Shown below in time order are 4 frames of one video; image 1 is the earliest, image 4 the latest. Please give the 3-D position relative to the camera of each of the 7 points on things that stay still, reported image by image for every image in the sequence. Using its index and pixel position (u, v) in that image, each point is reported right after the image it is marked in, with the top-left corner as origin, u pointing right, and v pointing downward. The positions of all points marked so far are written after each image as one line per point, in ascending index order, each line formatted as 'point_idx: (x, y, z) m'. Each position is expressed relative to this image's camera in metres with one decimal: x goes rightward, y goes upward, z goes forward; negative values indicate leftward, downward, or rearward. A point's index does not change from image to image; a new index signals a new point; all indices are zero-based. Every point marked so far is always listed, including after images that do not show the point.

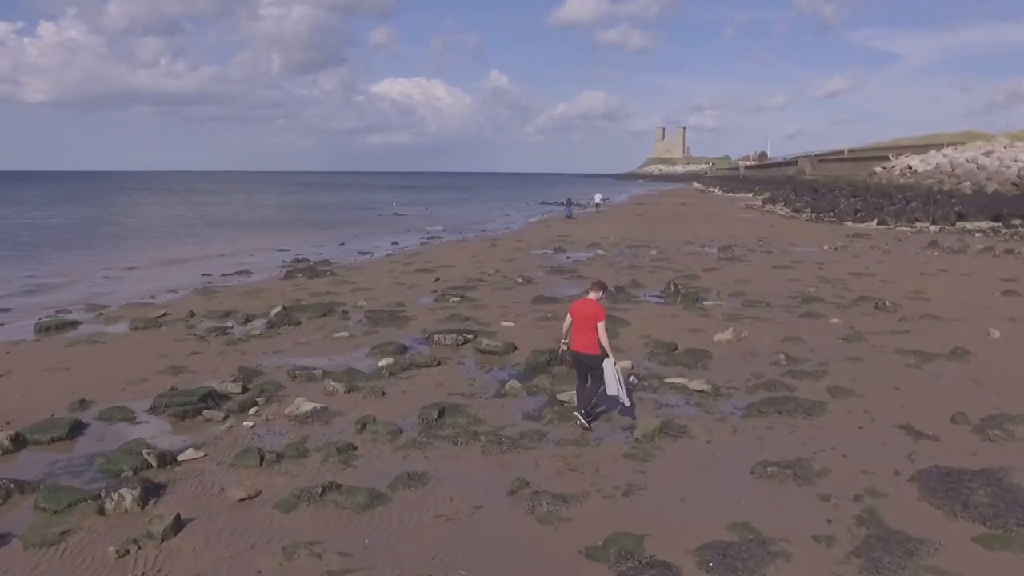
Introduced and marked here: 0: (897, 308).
0: (+5.2, -0.3, +12.1) m
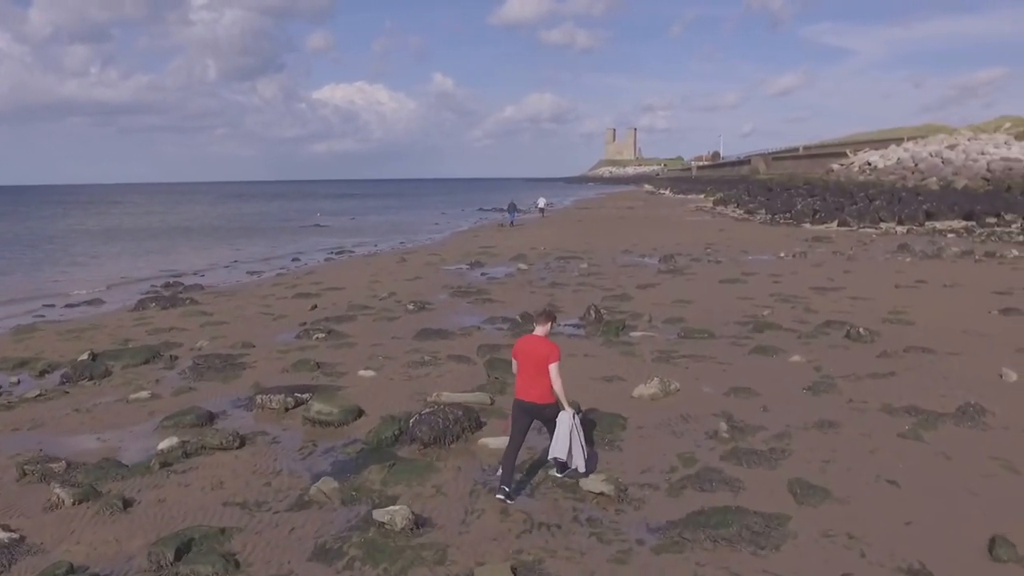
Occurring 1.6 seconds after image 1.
0: (+3.8, -0.6, +9.5) m
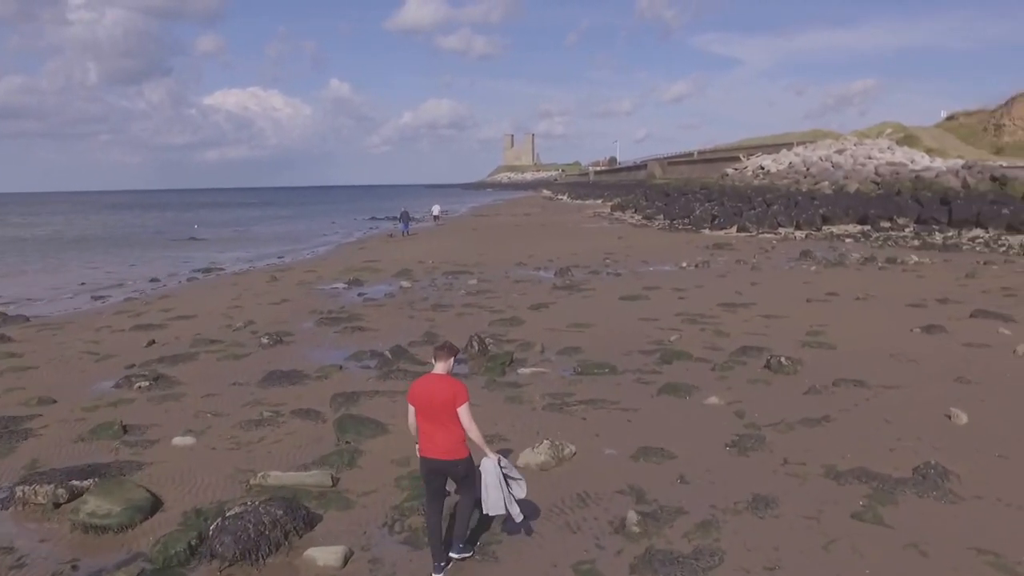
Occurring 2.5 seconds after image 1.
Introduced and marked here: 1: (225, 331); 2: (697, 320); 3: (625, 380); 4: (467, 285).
0: (+2.6, -0.8, +8.2) m
1: (-4.0, -0.6, +12.4) m
2: (+2.3, -0.4, +11.1) m
3: (+1.0, -0.8, +8.3) m
4: (-0.8, +0.1, +15.4) m
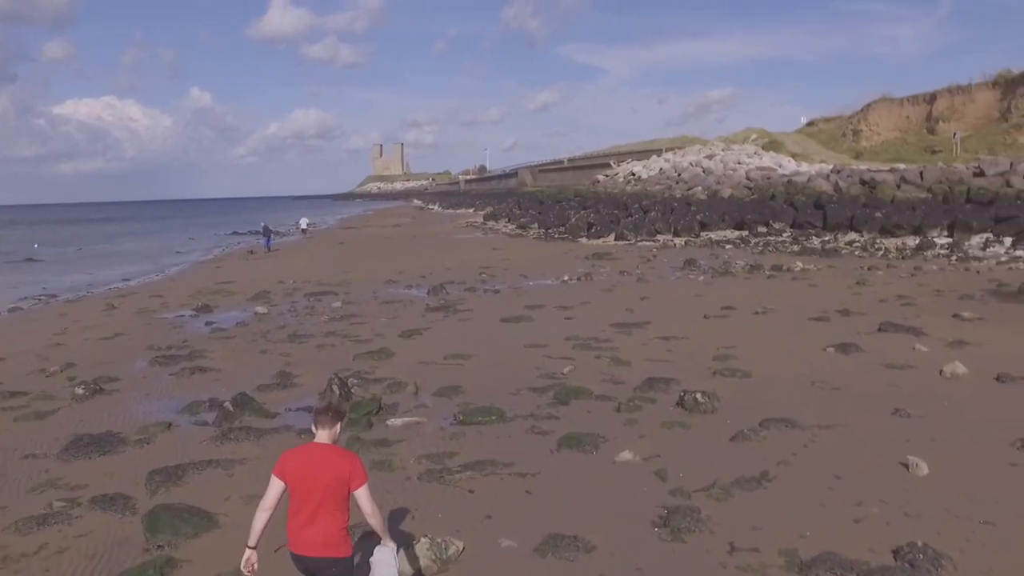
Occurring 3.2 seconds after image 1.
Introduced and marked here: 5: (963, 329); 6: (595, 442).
0: (+1.6, -1.0, +7.0) m
1: (-5.5, -1.0, +10.3) m
2: (+0.9, -0.6, +9.9) m
3: (0.0, -1.1, +6.9) m
4: (-2.8, -0.3, +13.7) m
5: (+5.3, -0.5, +10.5) m
6: (+0.6, -1.1, +6.4) m
